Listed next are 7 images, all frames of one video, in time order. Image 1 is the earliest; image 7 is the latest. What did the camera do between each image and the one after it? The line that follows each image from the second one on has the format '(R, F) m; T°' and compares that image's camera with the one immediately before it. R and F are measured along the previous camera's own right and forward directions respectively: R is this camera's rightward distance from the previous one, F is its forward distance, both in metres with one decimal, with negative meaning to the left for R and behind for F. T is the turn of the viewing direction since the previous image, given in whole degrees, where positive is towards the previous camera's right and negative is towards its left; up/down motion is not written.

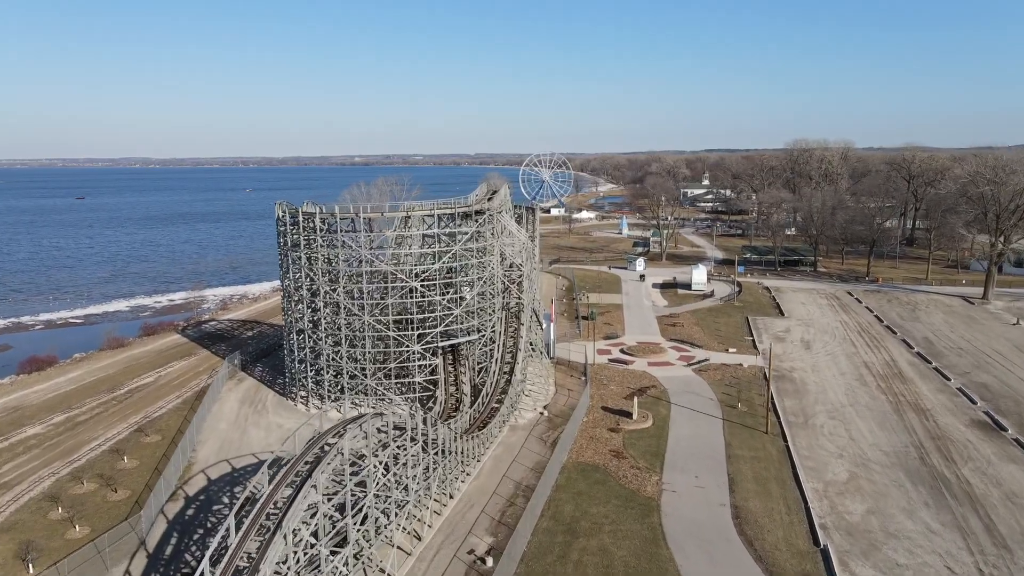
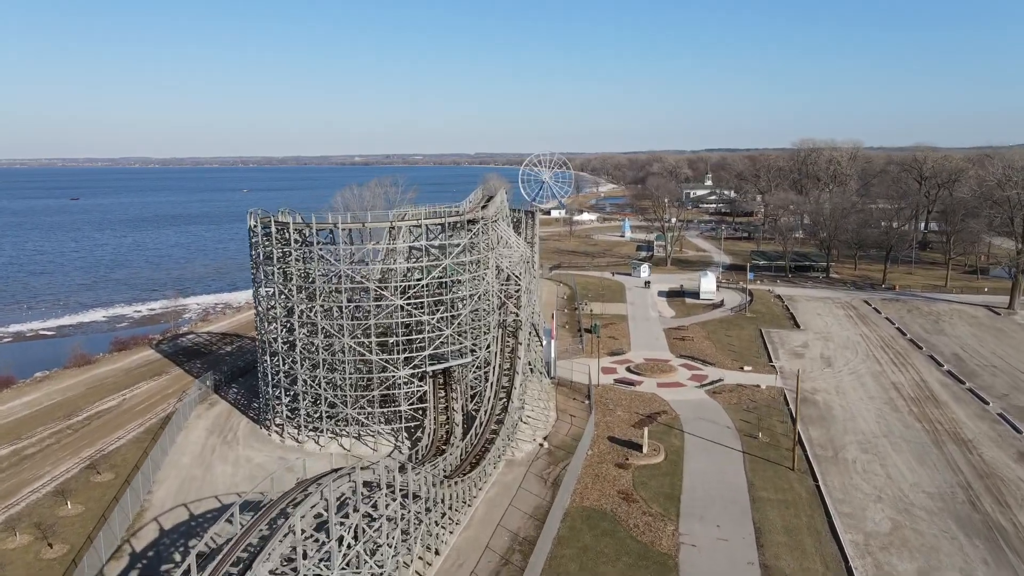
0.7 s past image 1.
(+0.1, +3.0) m; 0°
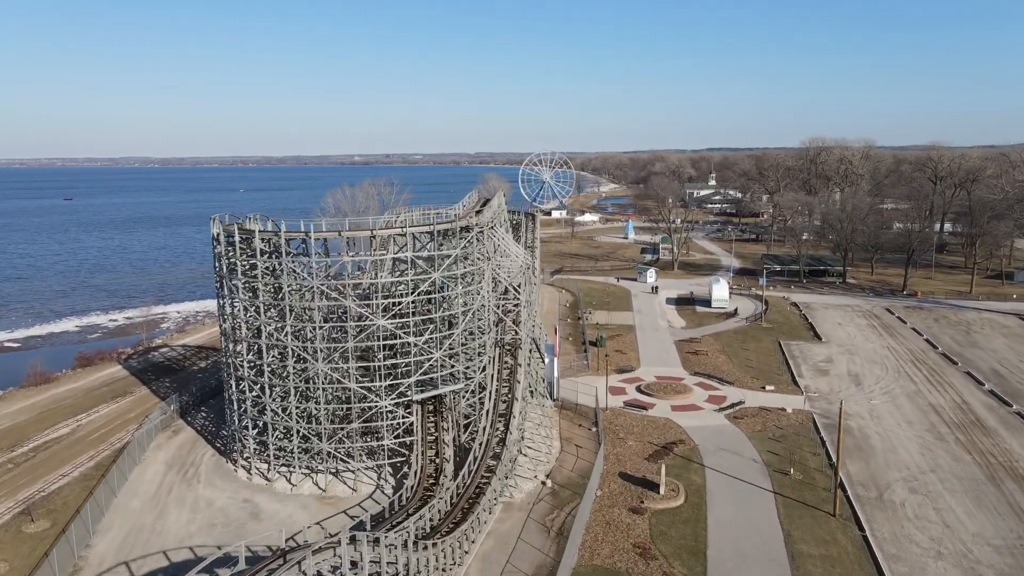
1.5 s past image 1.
(+0.1, +3.3) m; 0°
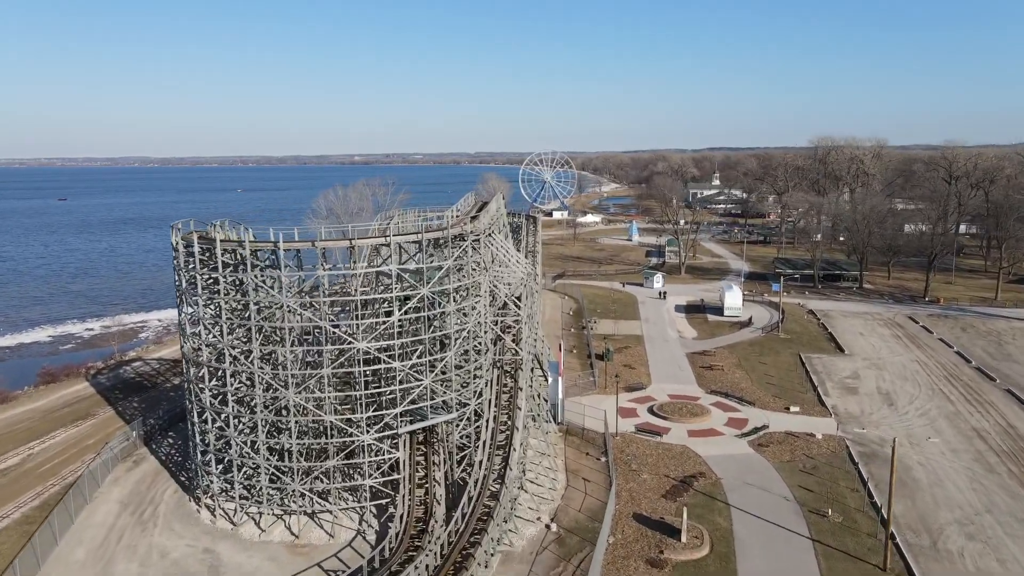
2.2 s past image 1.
(0.0, +2.9) m; 0°
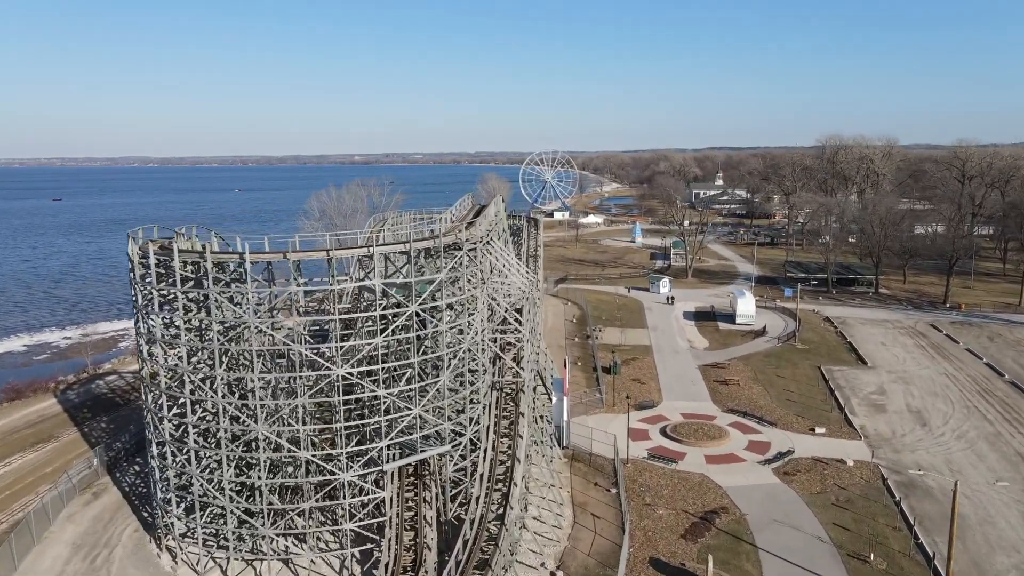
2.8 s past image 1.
(0.0, +2.5) m; 0°
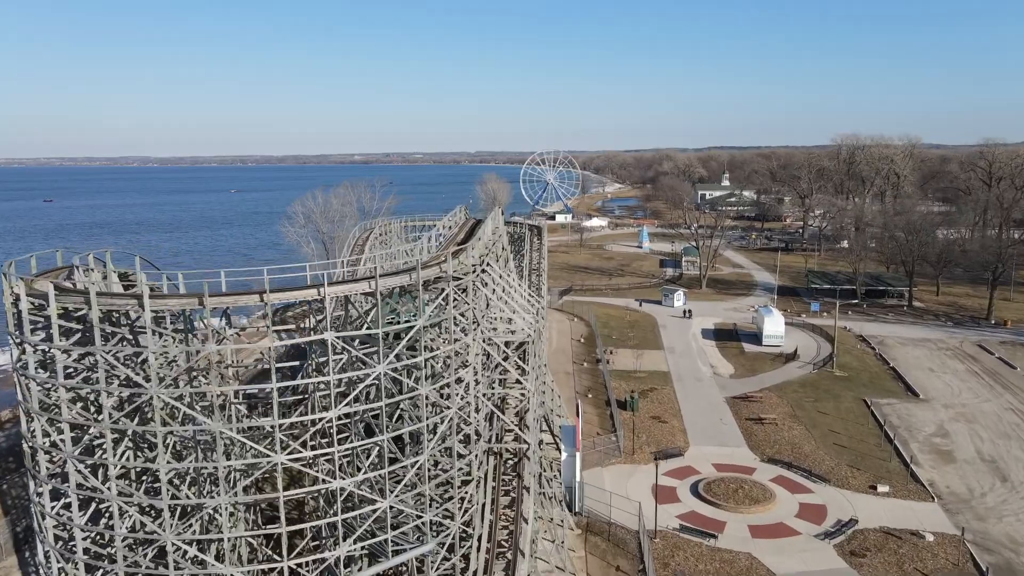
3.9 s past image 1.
(0.0, +4.6) m; 0°
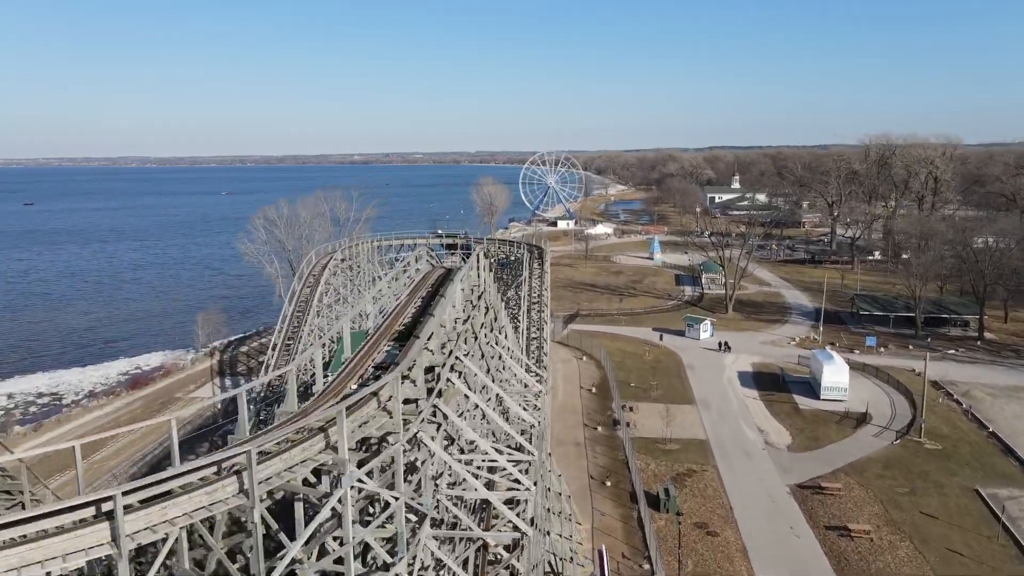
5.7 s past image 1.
(+0.3, +8.1) m; 0°
